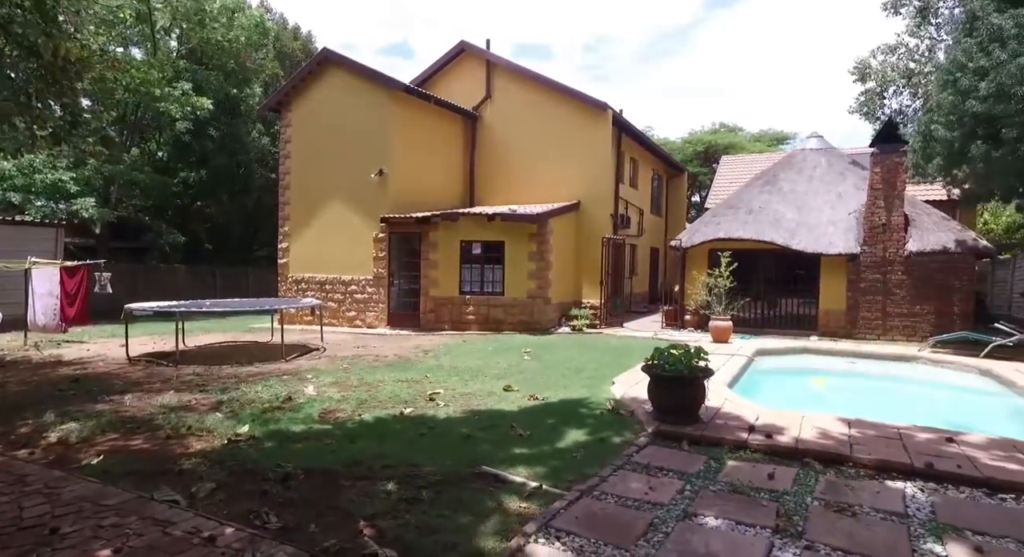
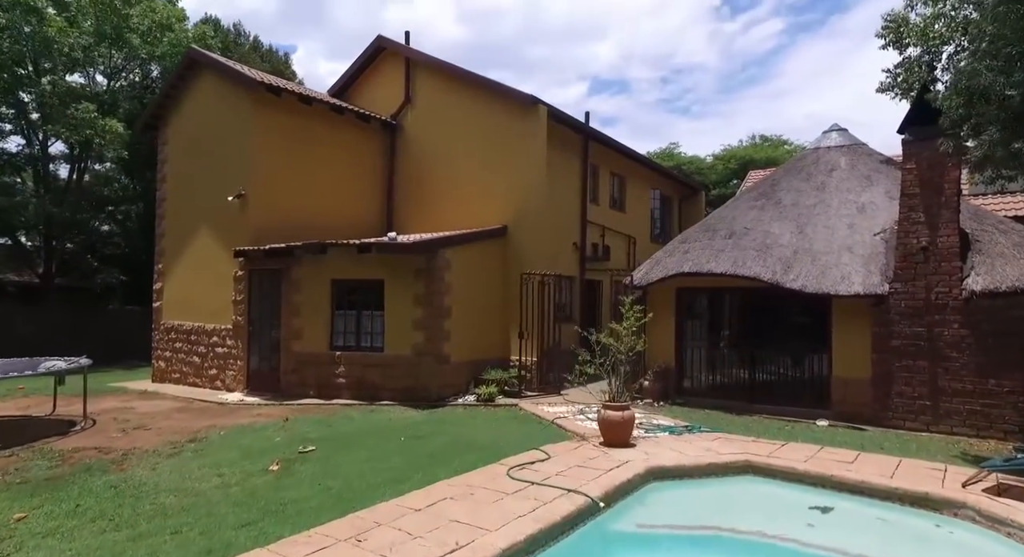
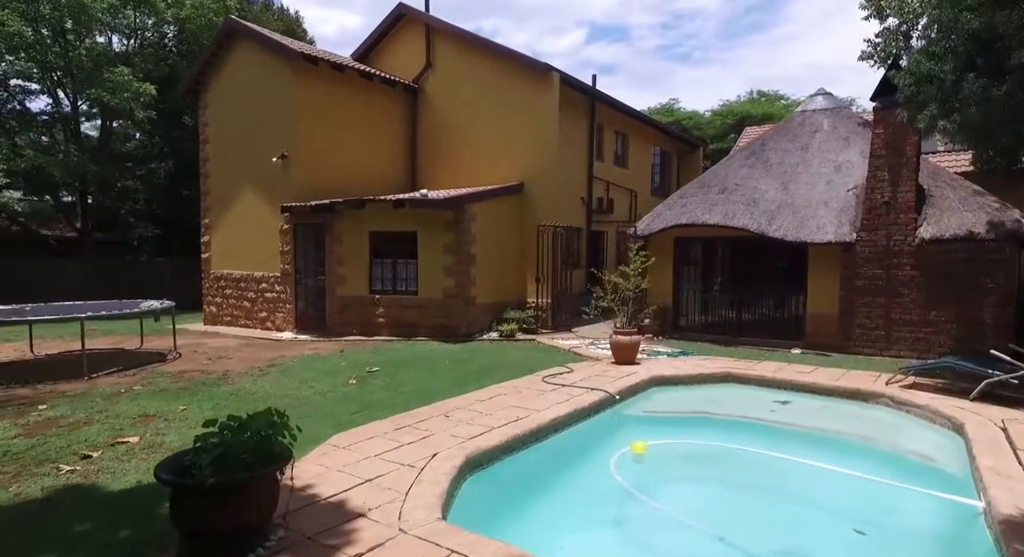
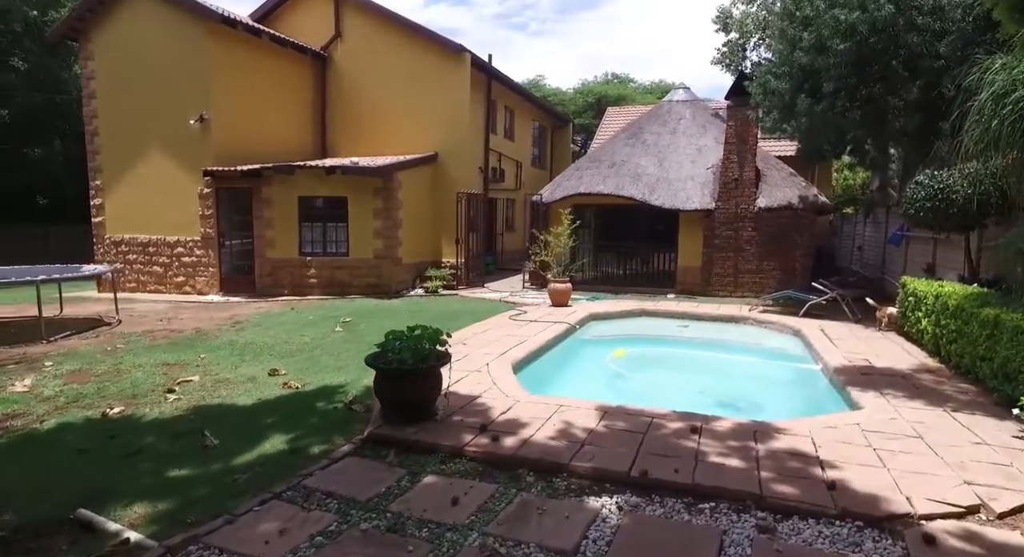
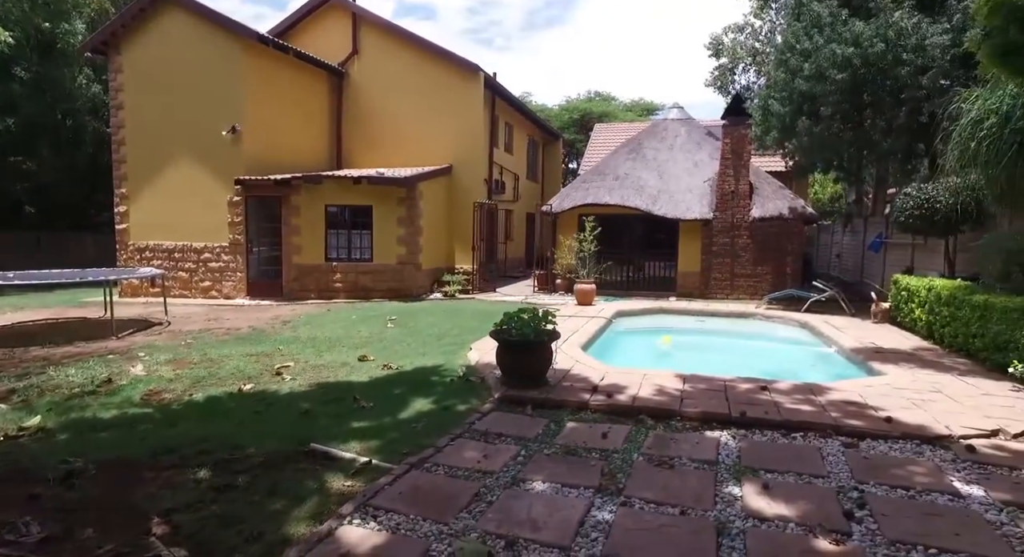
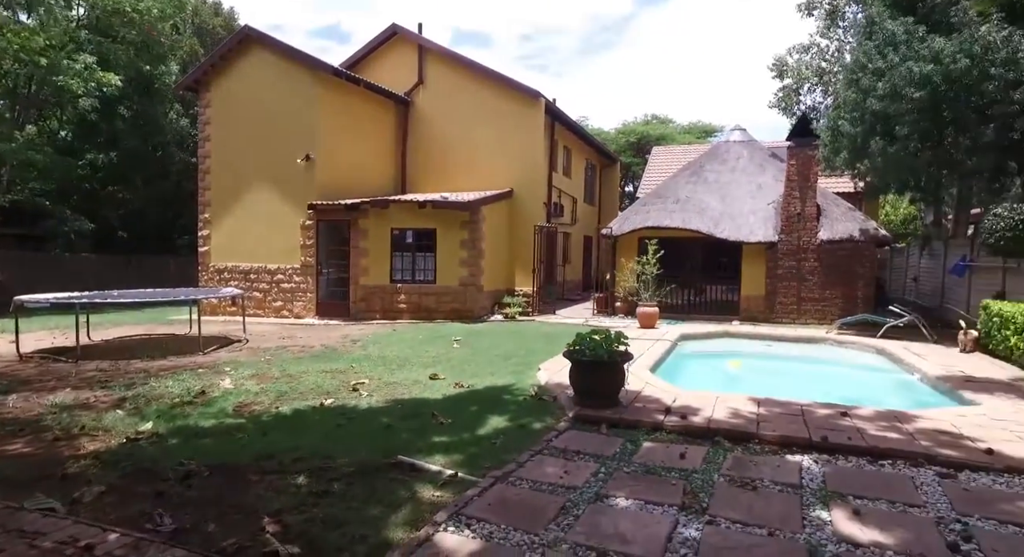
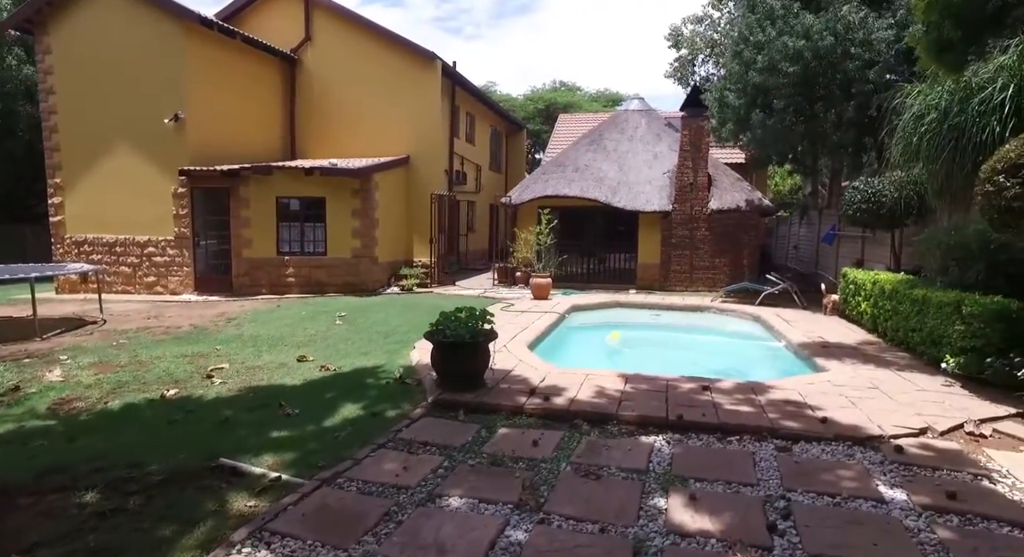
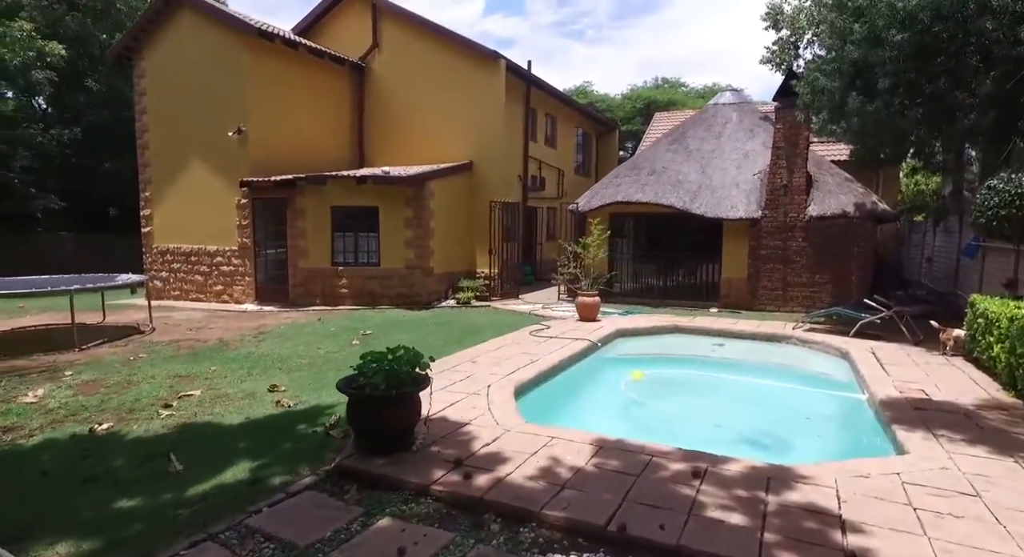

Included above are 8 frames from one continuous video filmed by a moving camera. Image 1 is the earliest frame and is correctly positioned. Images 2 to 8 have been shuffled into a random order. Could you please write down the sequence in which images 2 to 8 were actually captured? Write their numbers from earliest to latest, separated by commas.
6, 5, 7, 4, 8, 3, 2
